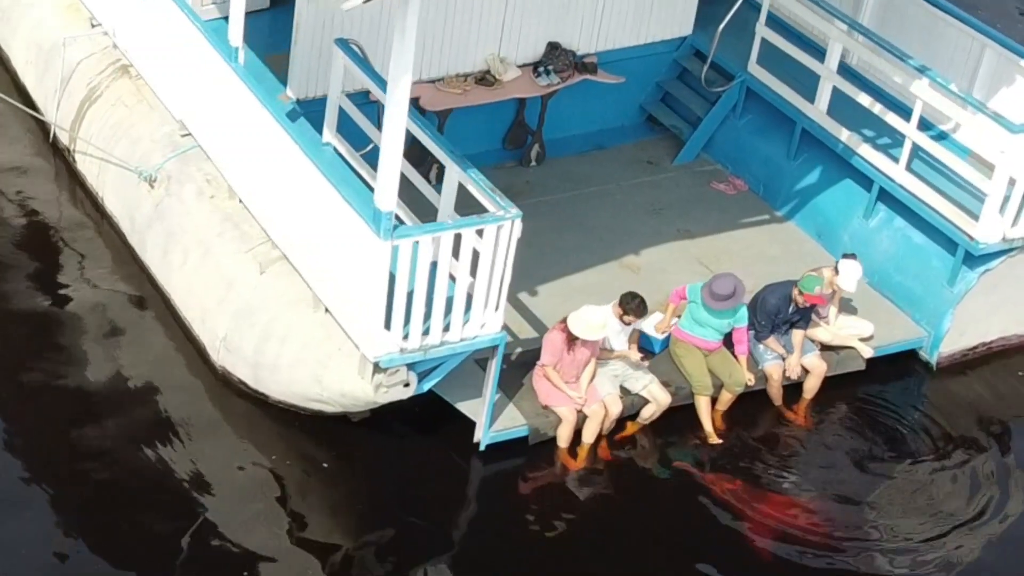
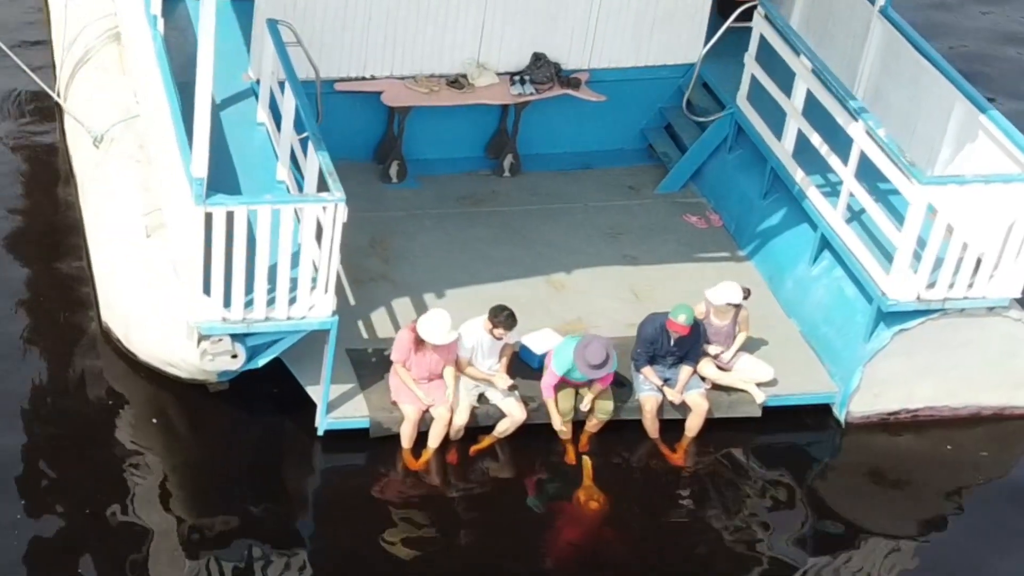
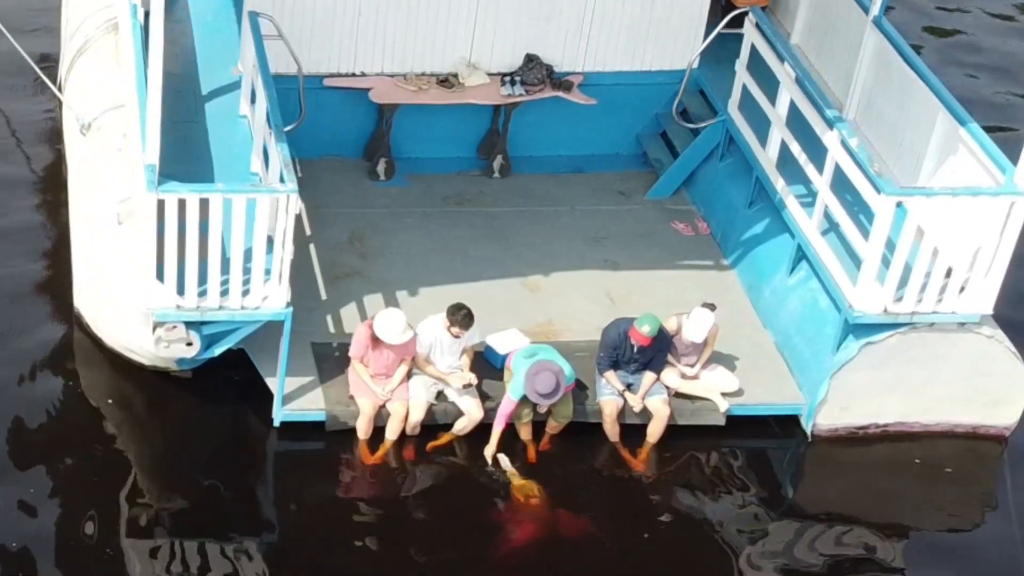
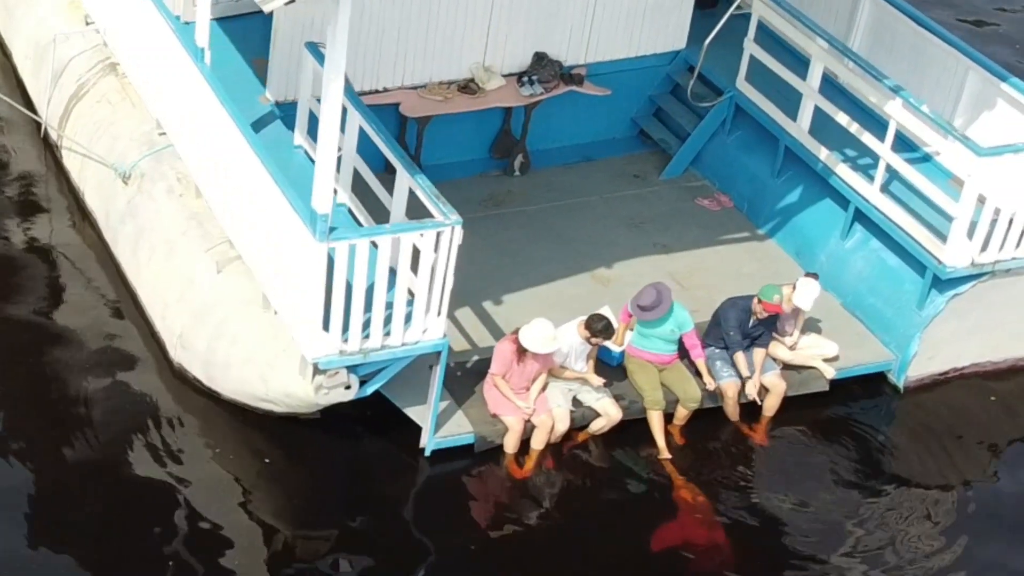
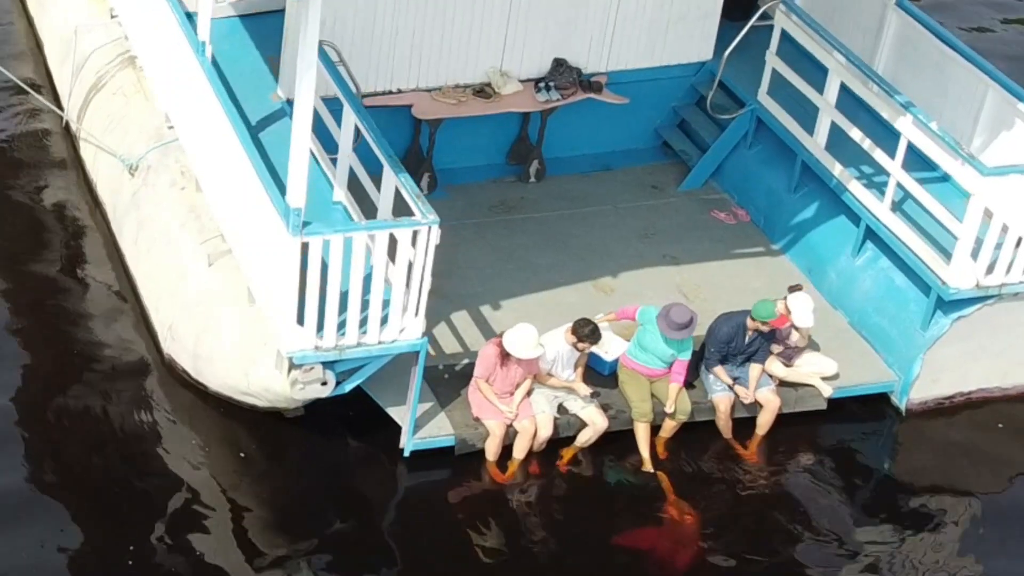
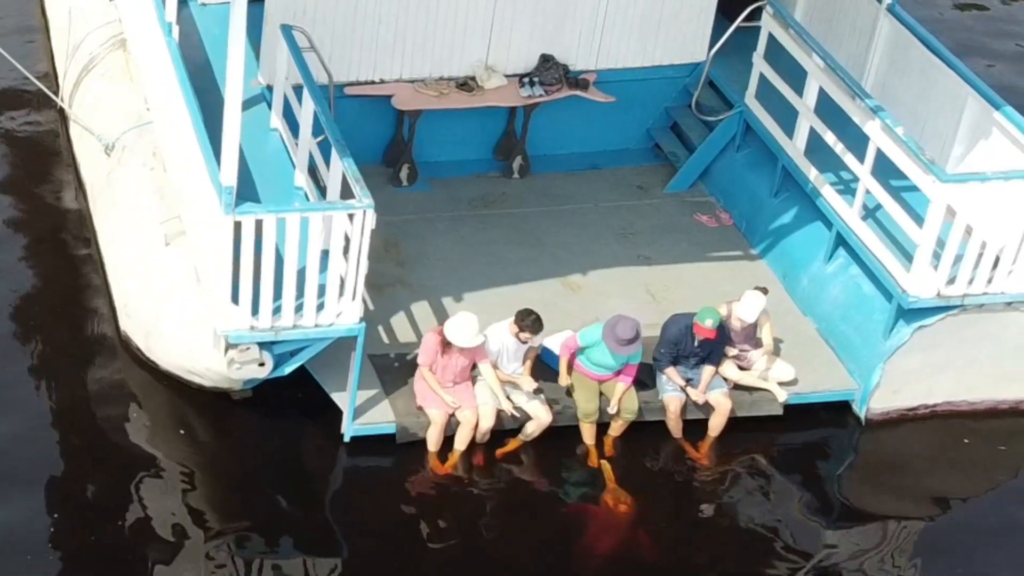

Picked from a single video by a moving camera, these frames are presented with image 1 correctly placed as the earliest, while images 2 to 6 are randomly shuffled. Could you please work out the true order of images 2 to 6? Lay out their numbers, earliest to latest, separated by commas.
4, 5, 6, 2, 3
